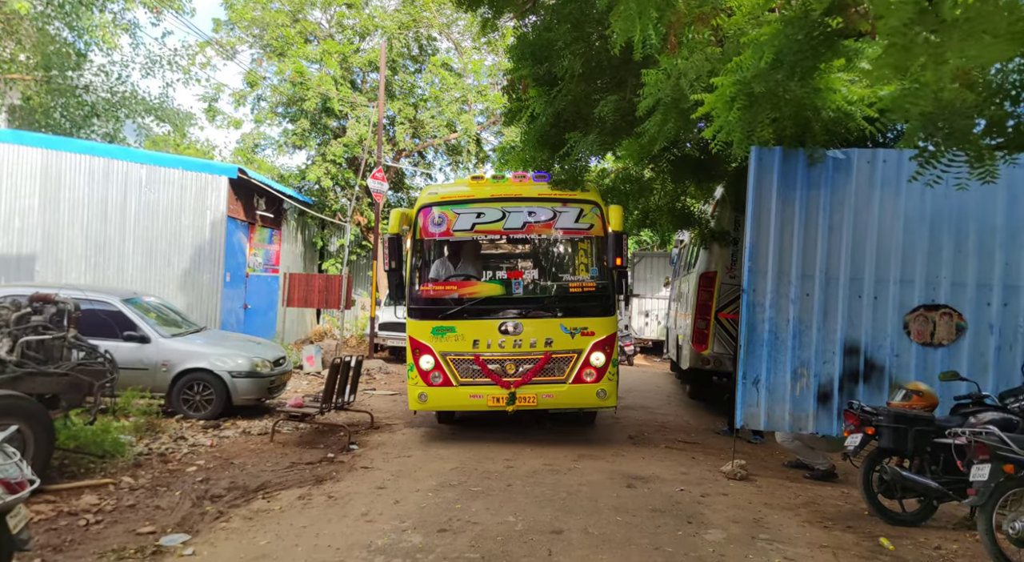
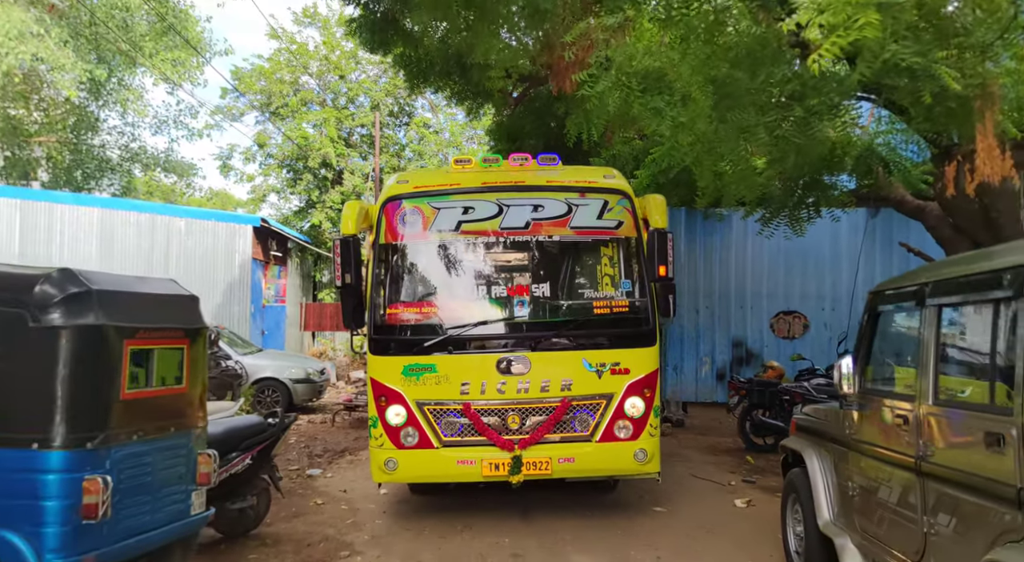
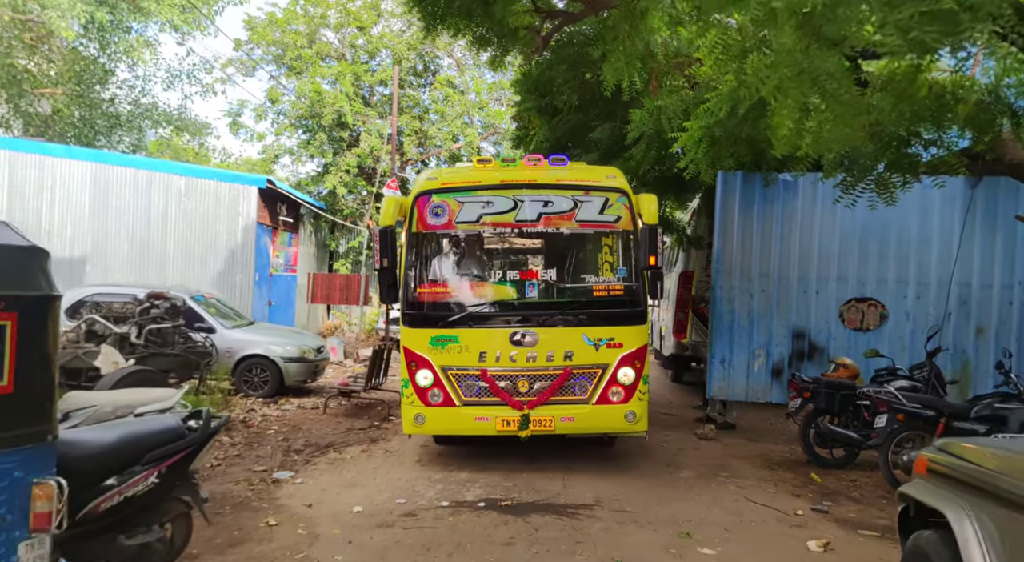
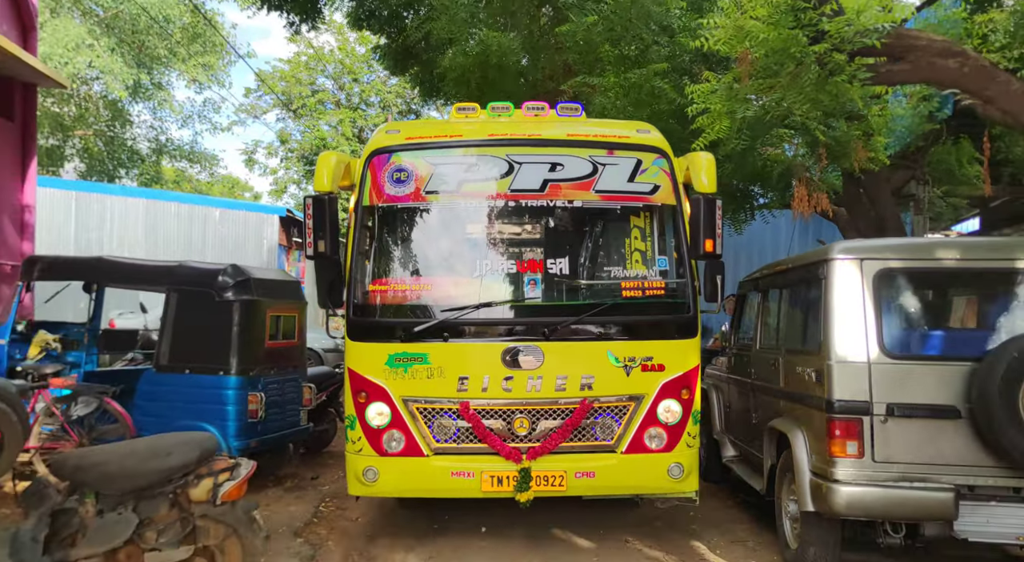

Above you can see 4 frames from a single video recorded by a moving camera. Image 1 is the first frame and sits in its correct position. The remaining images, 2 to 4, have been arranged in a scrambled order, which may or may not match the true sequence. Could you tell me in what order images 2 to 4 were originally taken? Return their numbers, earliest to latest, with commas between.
3, 2, 4
